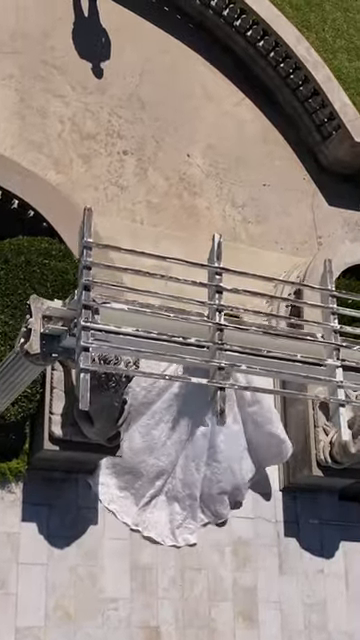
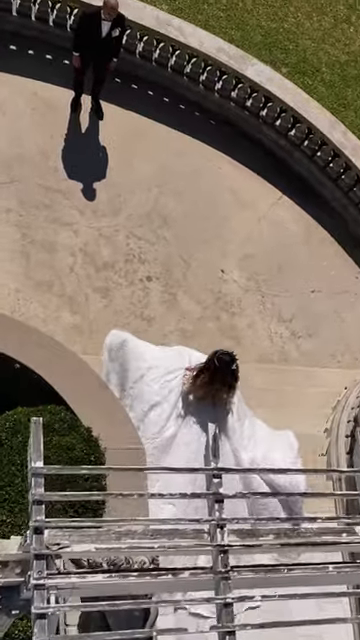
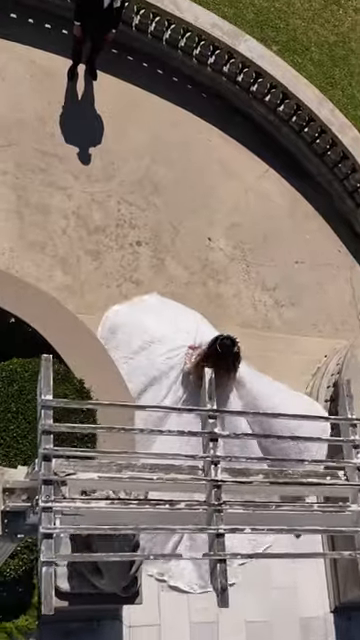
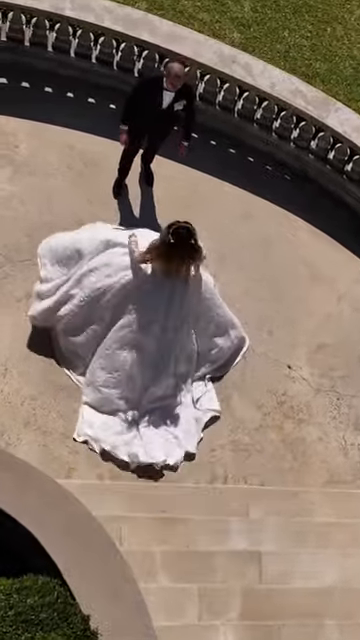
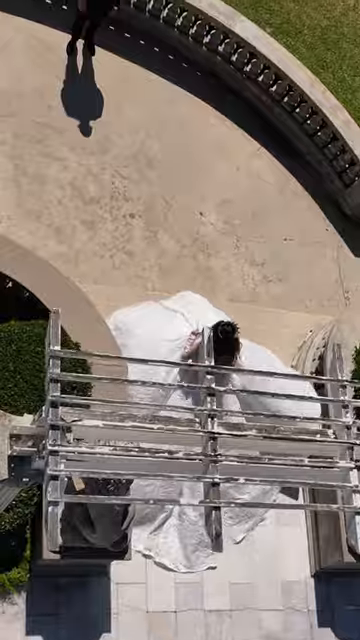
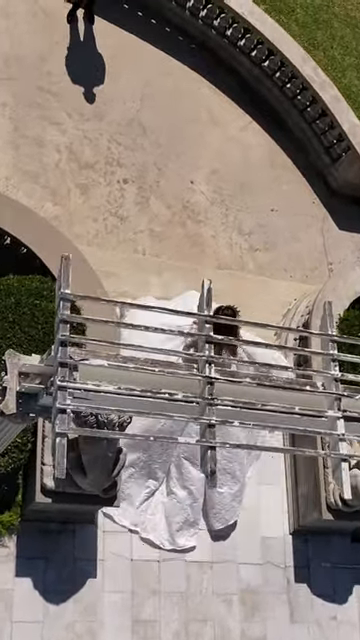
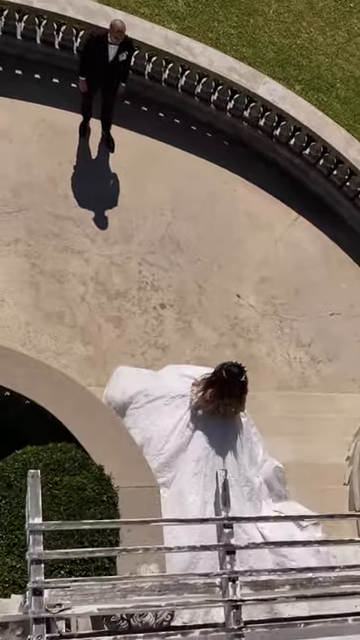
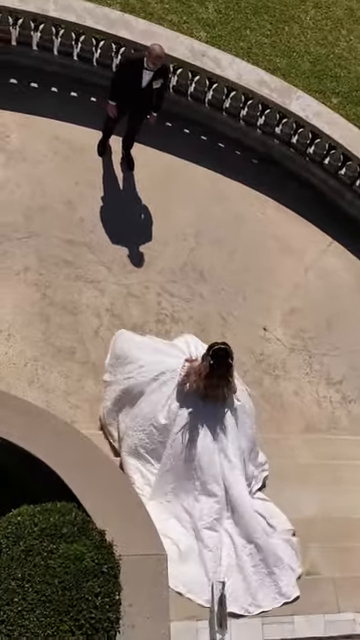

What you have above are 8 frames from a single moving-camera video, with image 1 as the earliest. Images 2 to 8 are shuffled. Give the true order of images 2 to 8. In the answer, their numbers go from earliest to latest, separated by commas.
6, 5, 3, 2, 7, 8, 4
